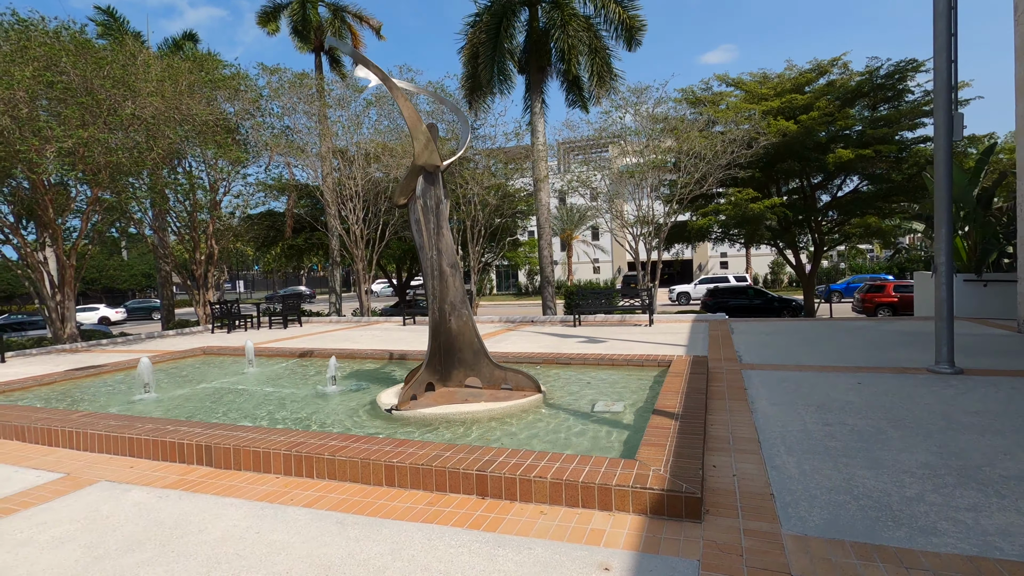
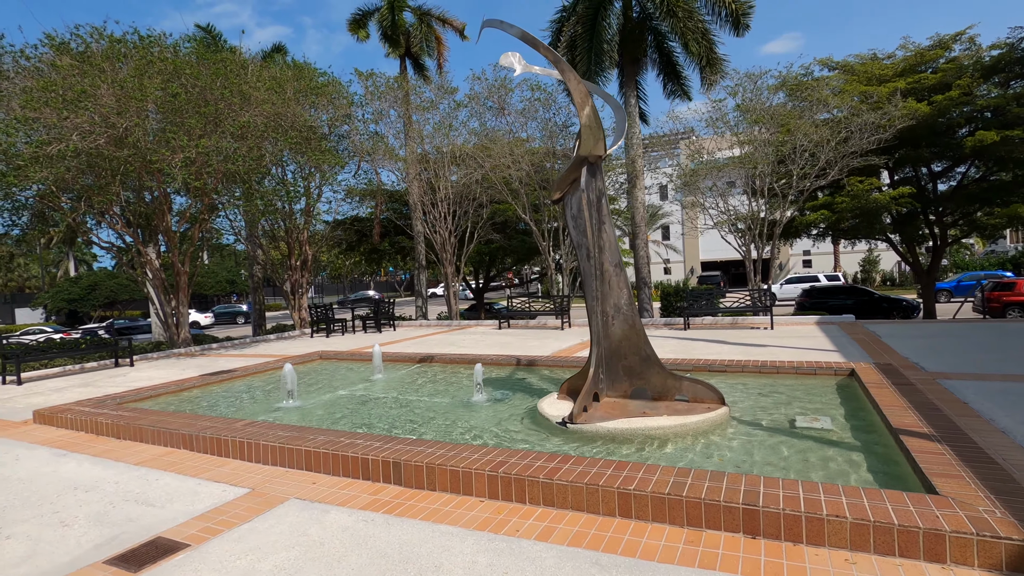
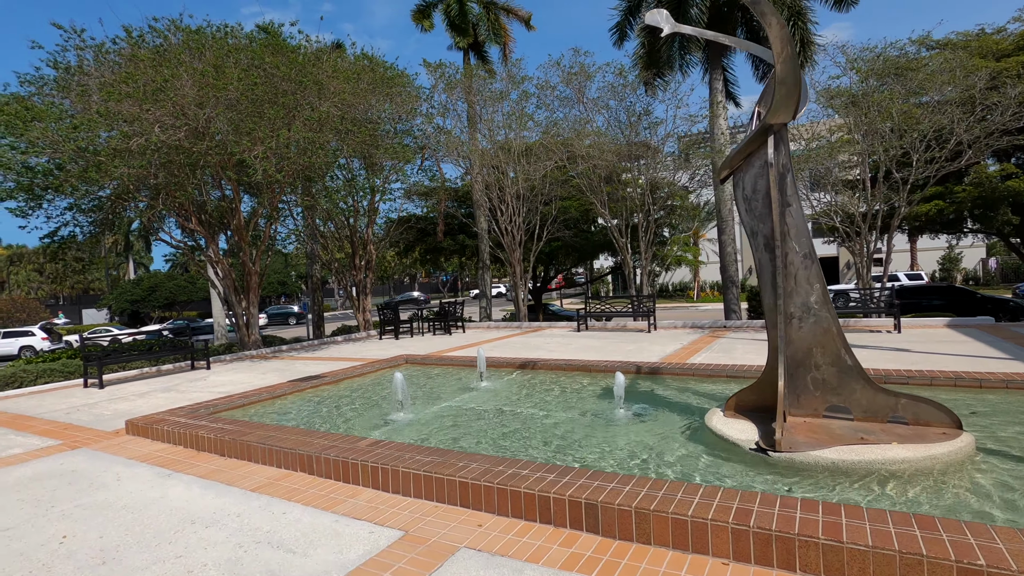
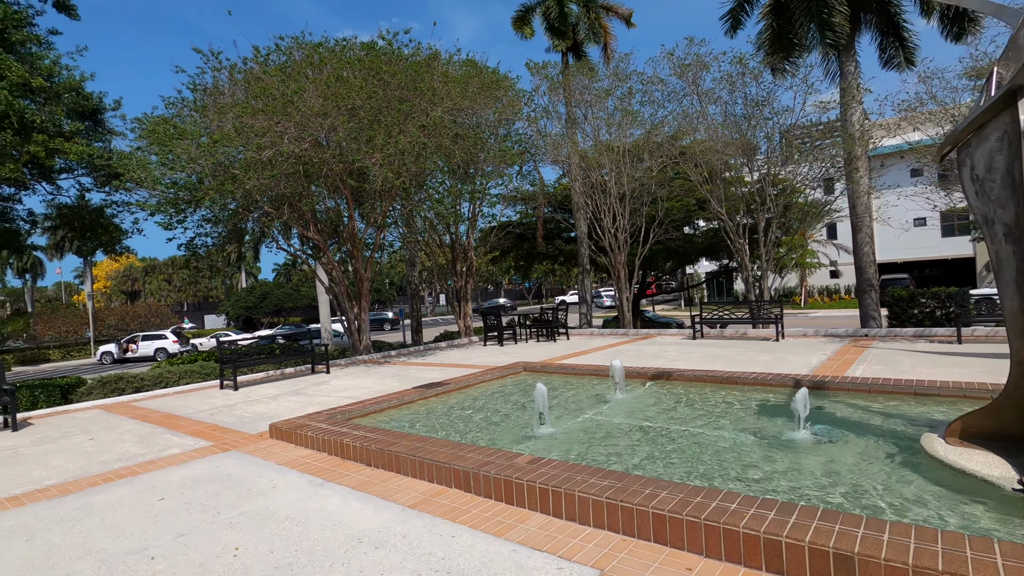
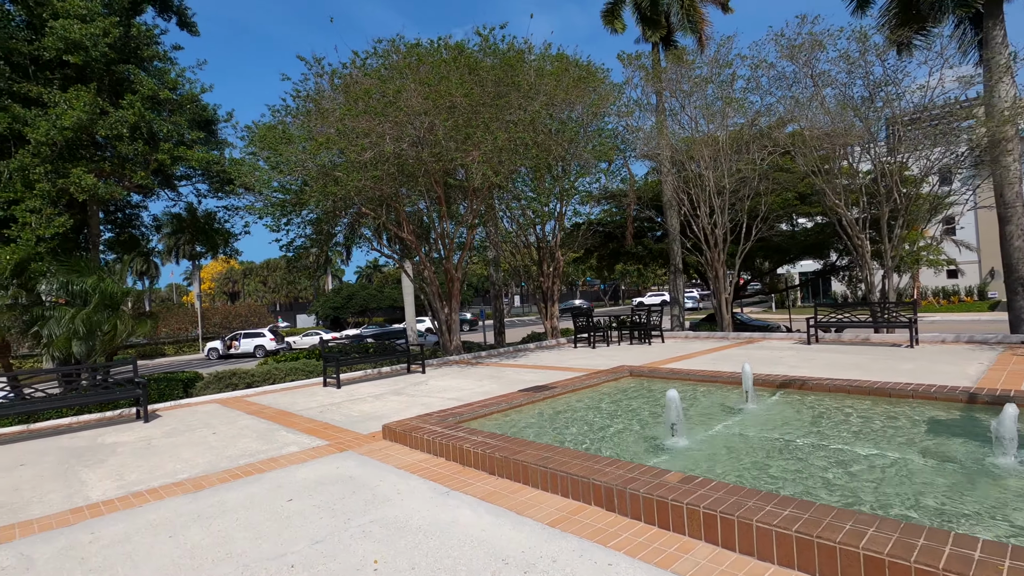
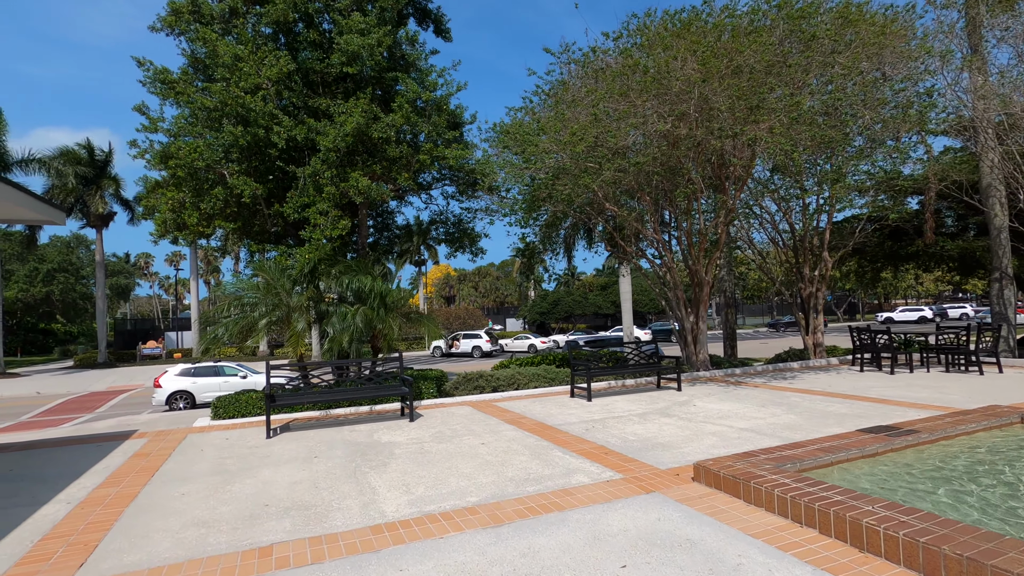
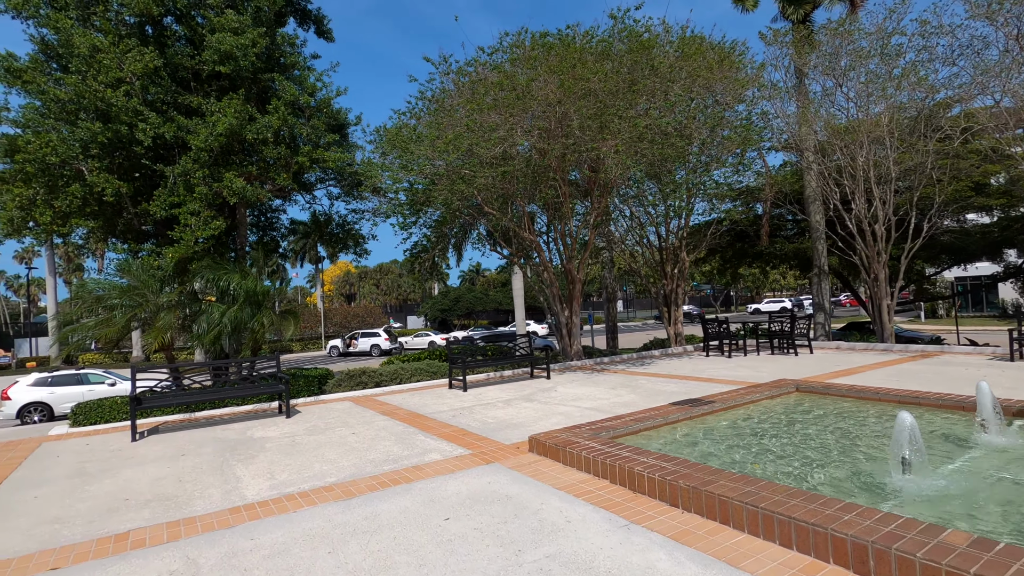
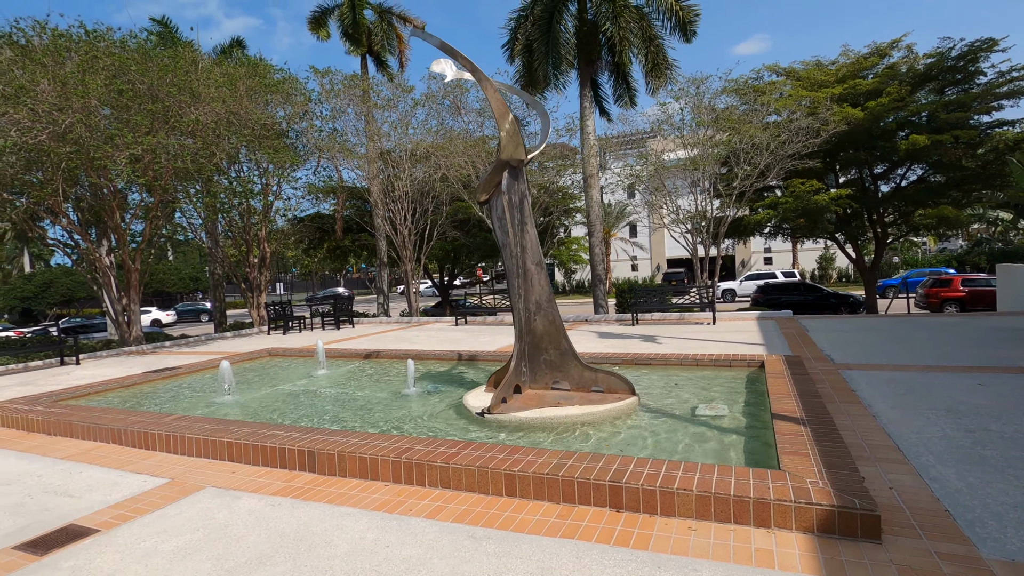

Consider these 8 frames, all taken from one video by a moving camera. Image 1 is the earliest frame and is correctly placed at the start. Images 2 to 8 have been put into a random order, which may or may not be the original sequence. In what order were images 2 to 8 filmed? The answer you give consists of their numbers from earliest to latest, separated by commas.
8, 2, 3, 4, 5, 7, 6
